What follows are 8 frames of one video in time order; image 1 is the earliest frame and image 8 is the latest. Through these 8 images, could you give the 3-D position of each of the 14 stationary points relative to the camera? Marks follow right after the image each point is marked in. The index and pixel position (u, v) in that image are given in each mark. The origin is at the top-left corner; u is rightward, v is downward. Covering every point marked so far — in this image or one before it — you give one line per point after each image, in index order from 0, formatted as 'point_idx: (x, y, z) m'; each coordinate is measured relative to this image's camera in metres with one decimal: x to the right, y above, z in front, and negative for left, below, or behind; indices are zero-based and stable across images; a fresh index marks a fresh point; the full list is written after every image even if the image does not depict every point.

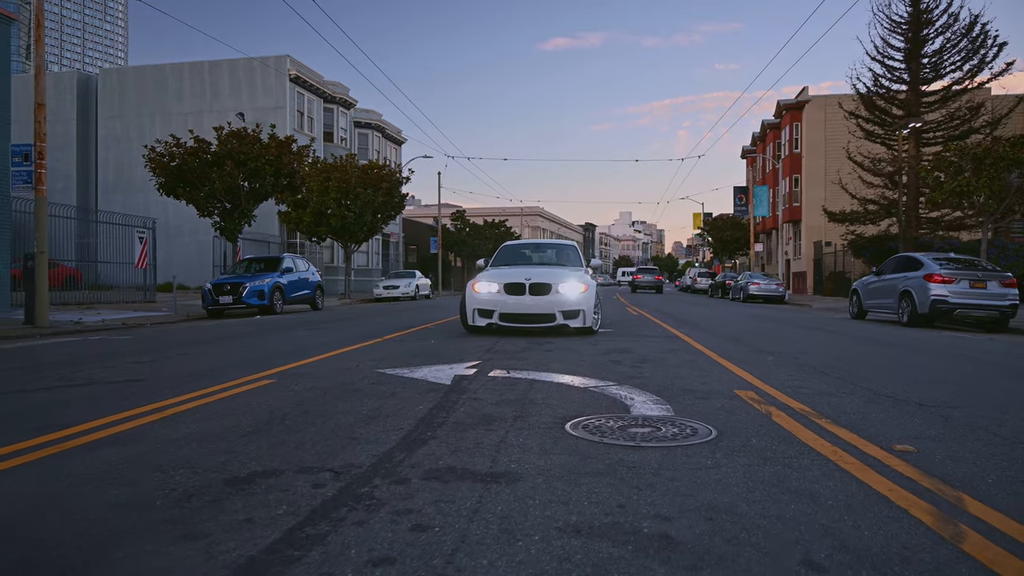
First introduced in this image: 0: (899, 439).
0: (+2.4, -1.0, +4.7) m
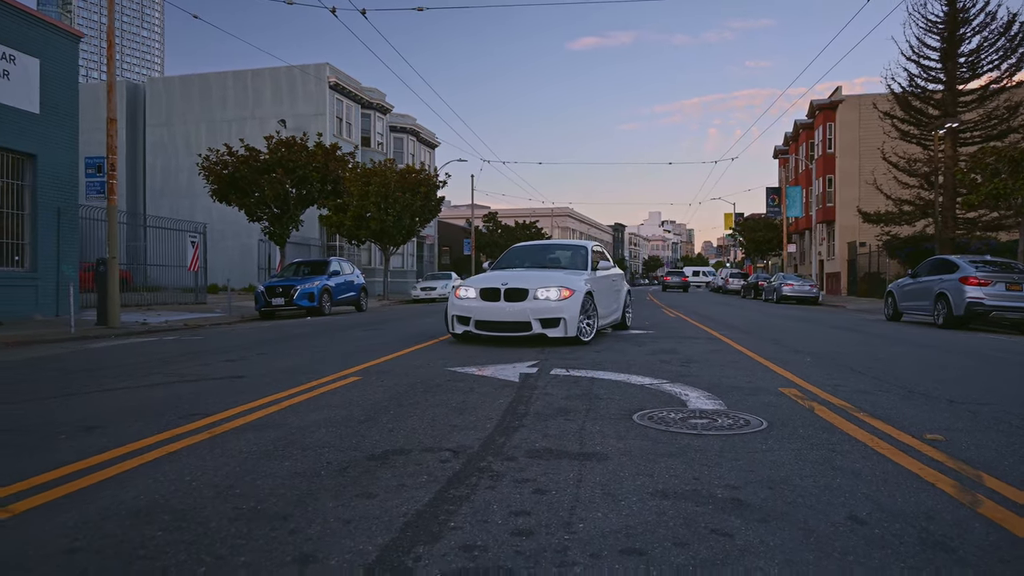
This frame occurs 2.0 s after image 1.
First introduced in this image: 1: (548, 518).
0: (+3.0, -1.0, +5.4) m
1: (+0.2, -1.0, +3.3) m
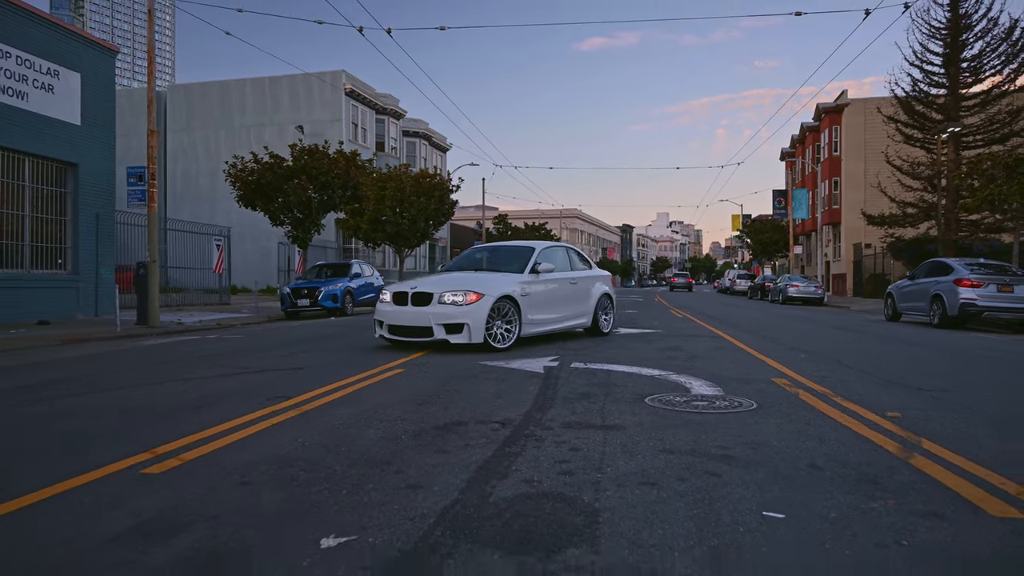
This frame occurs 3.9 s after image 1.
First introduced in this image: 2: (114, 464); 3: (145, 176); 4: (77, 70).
0: (+3.3, -1.0, +6.4) m
1: (+0.4, -1.0, +4.4) m
2: (-2.3, -0.9, +4.4) m
3: (-9.4, +2.8, +19.4) m
4: (-10.4, +5.2, +18.0) m
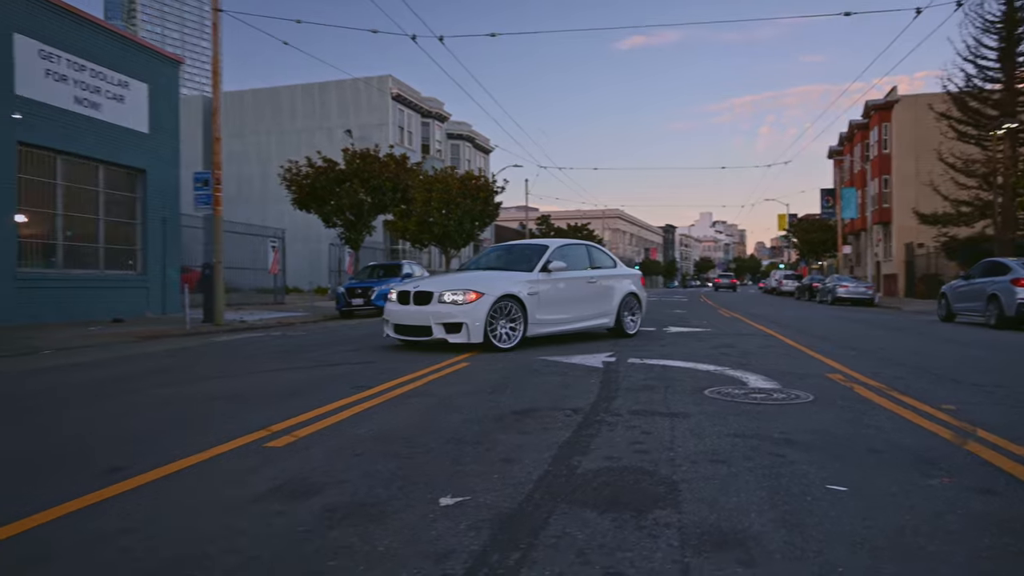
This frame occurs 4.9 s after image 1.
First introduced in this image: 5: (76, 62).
0: (+3.9, -1.0, +6.7) m
1: (+0.9, -1.0, +4.8) m
2: (-1.8, -0.9, +4.9) m
3: (-8.0, +2.9, +20.3) m
4: (-9.2, +5.2, +19.0) m
5: (-9.6, +5.0, +16.8) m
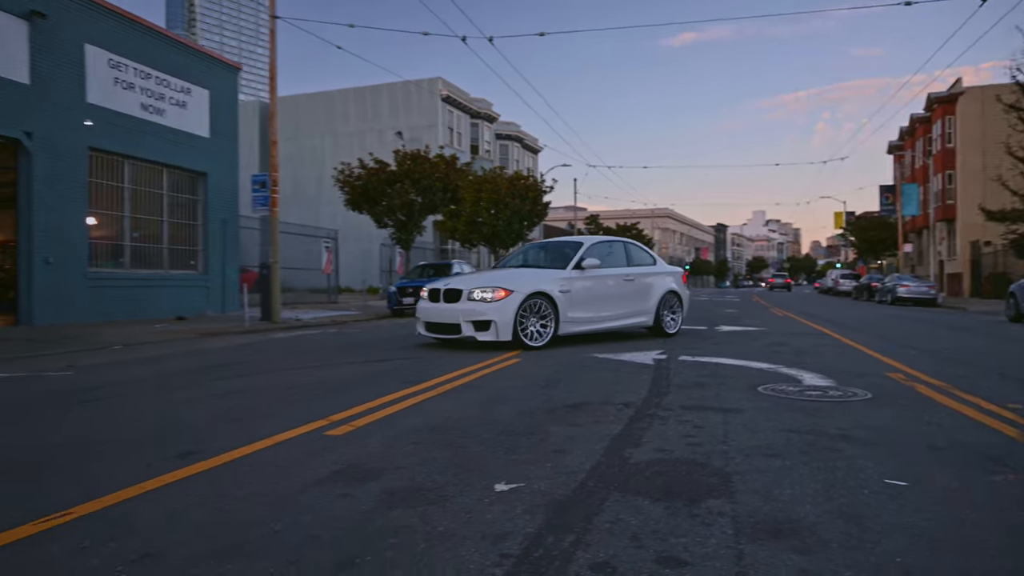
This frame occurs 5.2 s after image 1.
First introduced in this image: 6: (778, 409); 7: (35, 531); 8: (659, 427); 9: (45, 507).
0: (+4.3, -1.0, +6.5) m
1: (+1.2, -0.9, +4.8) m
2: (-1.5, -0.9, +5.1) m
3: (-6.7, +2.9, +20.8) m
4: (-7.9, +5.2, +19.6) m
5: (-8.5, +5.0, +17.4) m
6: (+2.1, -0.9, +5.9) m
7: (-1.8, -0.9, +2.9) m
8: (+1.0, -0.9, +5.0) m
9: (-1.9, -0.9, +3.2) m
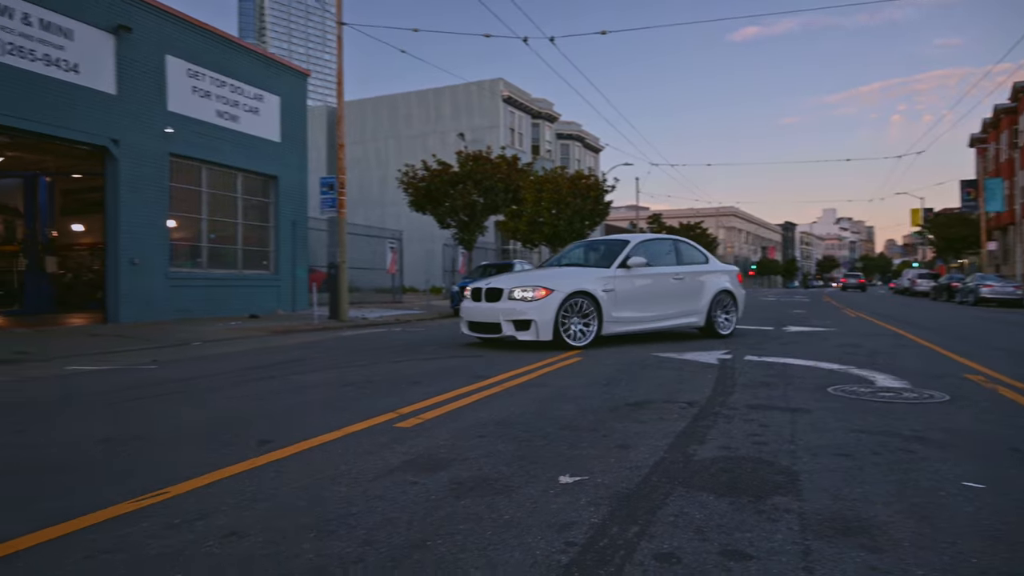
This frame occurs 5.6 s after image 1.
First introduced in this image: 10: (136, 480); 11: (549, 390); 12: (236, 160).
0: (+4.8, -1.0, +6.2) m
1: (+1.6, -0.9, +4.7) m
2: (-1.0, -0.8, +5.3) m
3: (-5.0, +2.9, +21.4) m
4: (-6.3, +5.2, +20.2) m
5: (-7.0, +5.0, +18.1) m
6: (+2.6, -0.9, +5.8) m
7: (-1.6, -0.9, +3.1) m
8: (+1.4, -0.9, +5.0) m
9: (-1.7, -0.9, +3.4) m
10: (-1.7, -0.9, +3.5) m
11: (+0.3, -0.9, +6.6) m
12: (-6.9, +3.2, +18.8) m
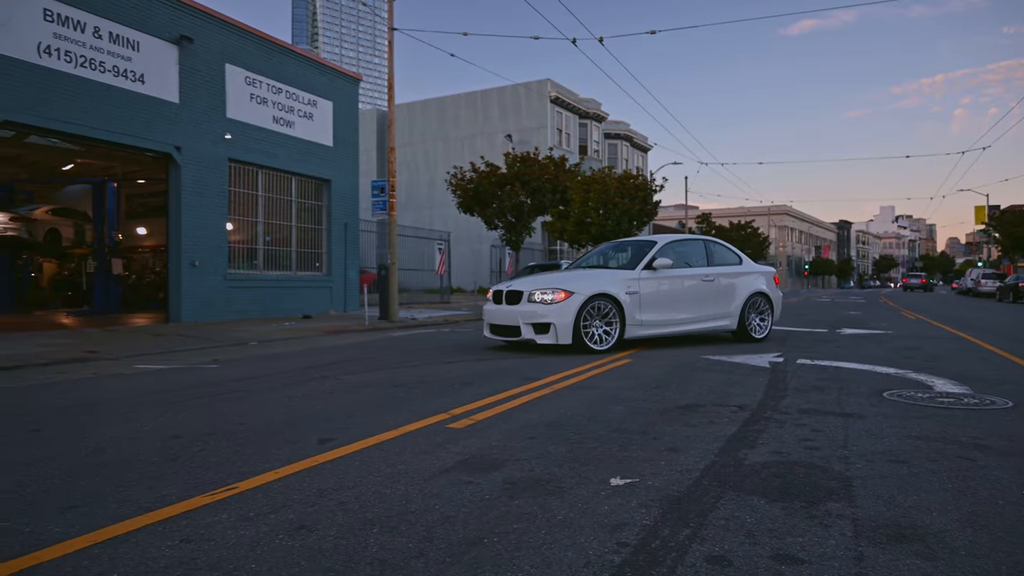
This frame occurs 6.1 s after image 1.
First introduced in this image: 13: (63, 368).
0: (+5.3, -1.0, +5.9) m
1: (+2.0, -1.0, +4.7) m
2: (-0.7, -0.9, +5.4) m
3: (-3.6, +2.9, +21.7) m
4: (-5.0, +5.2, +20.7) m
5: (-5.9, +5.0, +18.6) m
6: (+3.0, -1.0, +5.7) m
7: (-1.3, -0.9, +3.3) m
8: (+1.7, -0.9, +5.0) m
9: (-1.4, -0.9, +3.6) m
10: (-1.5, -0.9, +3.7) m
11: (+0.8, -0.9, +6.6) m
12: (-5.6, +3.2, +19.3) m
13: (-5.6, -1.0, +9.3) m
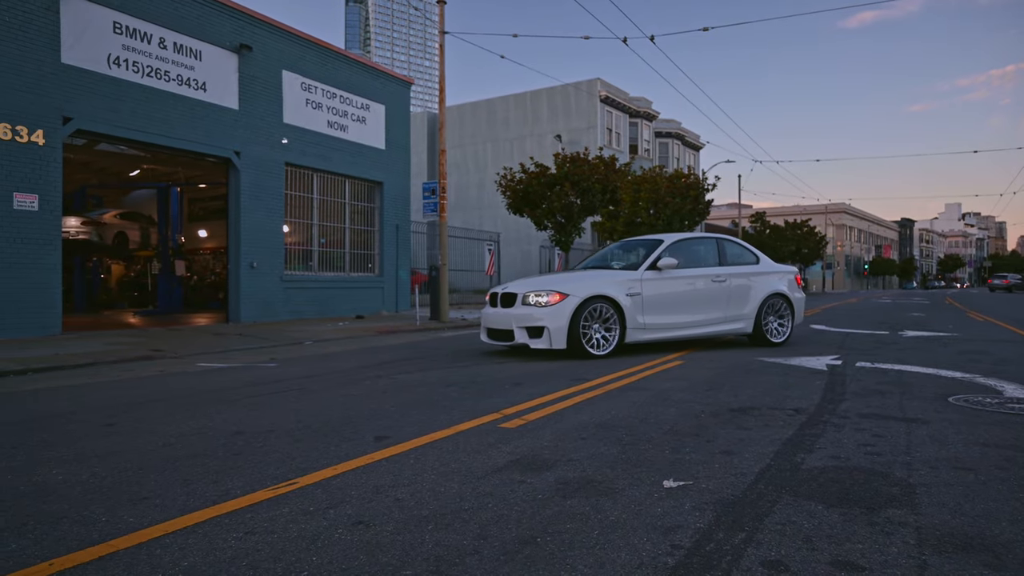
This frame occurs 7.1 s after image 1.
0: (+5.6, -1.0, +5.6) m
1: (+2.3, -1.0, +4.5) m
2: (-0.3, -0.9, +5.5) m
3: (-2.1, +2.8, +21.9) m
4: (-3.6, +5.2, +21.0) m
5: (-4.6, +5.0, +19.0) m
6: (+3.3, -1.0, +5.5) m
7: (-1.1, -0.9, +3.4) m
8: (+2.1, -0.9, +4.9) m
9: (-1.2, -0.9, +3.7) m
10: (-1.2, -0.9, +3.8) m
11: (+1.2, -0.9, +6.6) m
12: (-4.3, +3.1, +19.6) m
13: (-4.9, -1.0, +9.7) m
